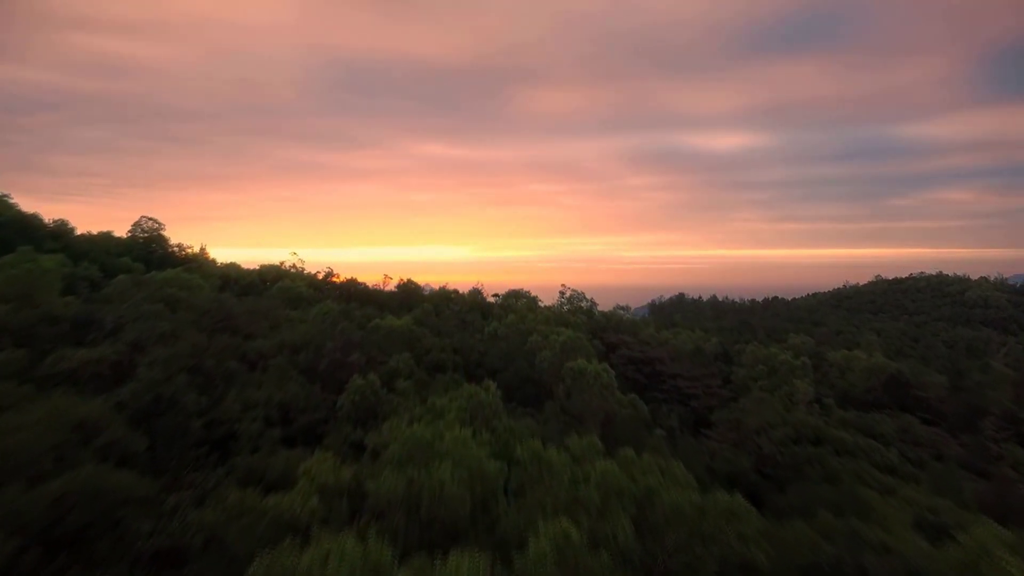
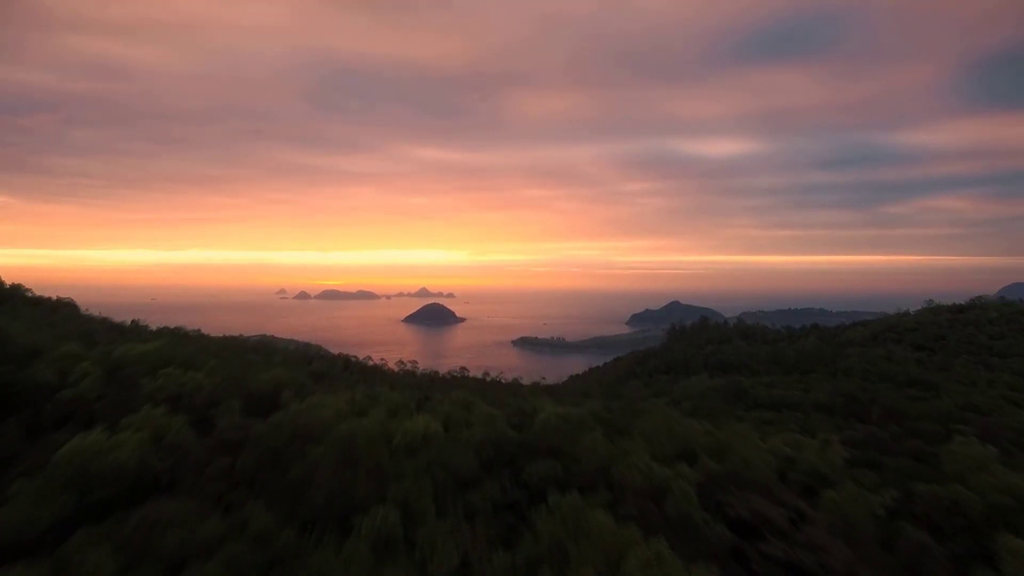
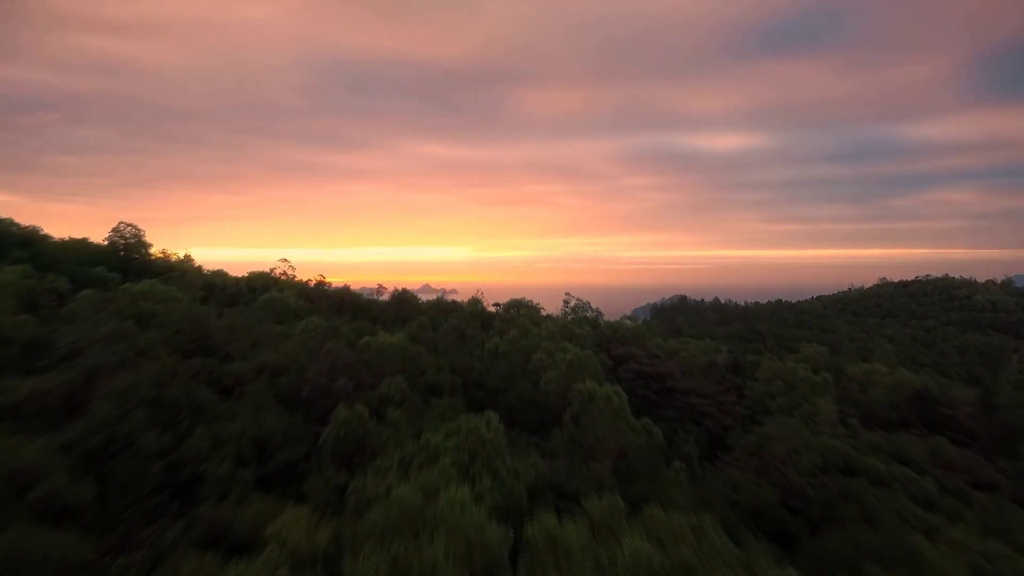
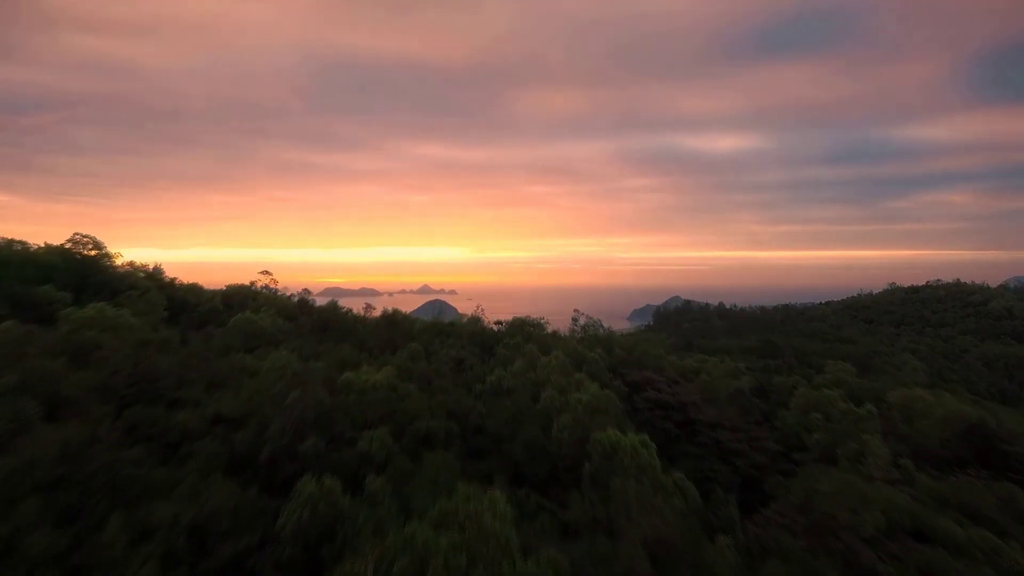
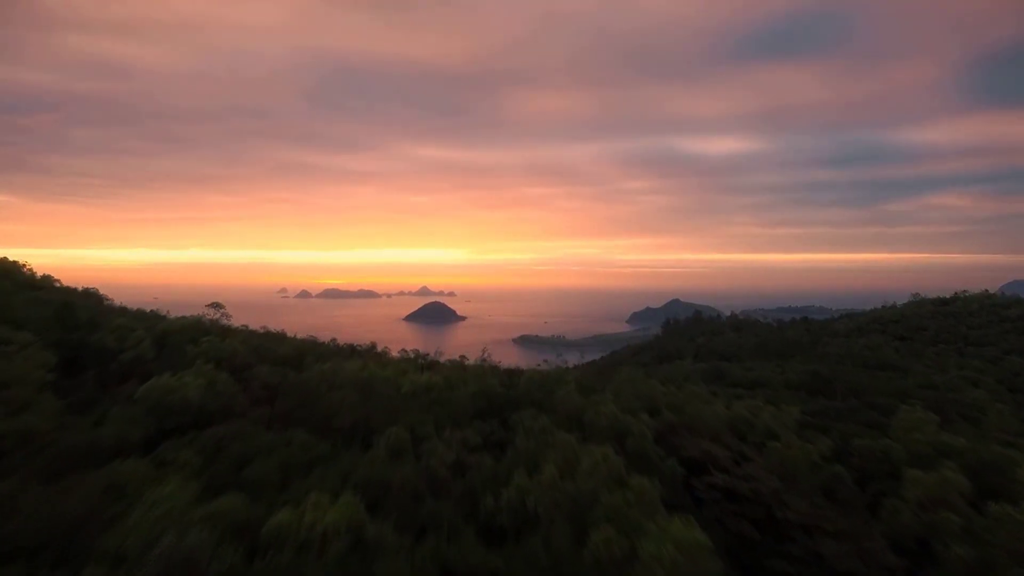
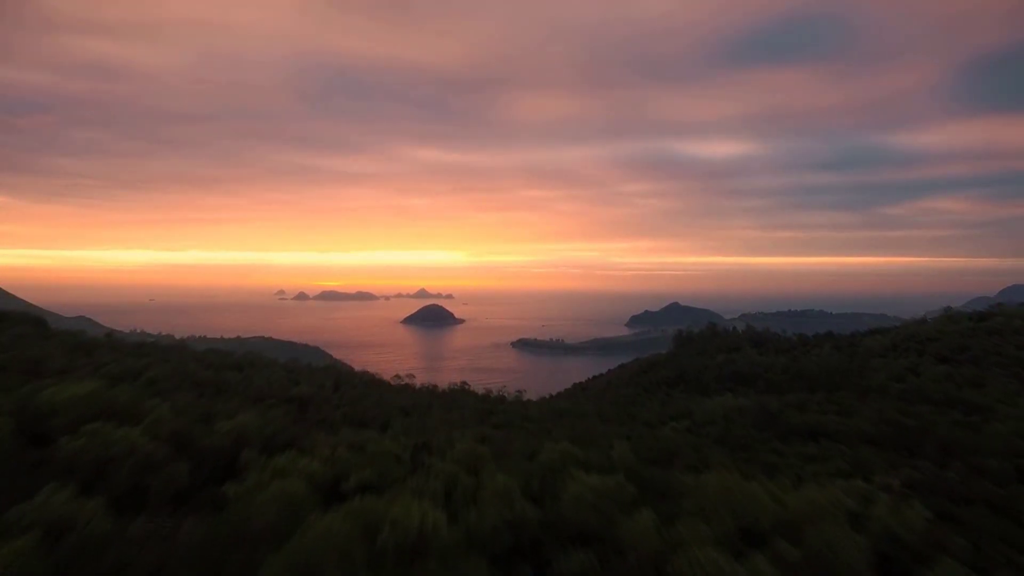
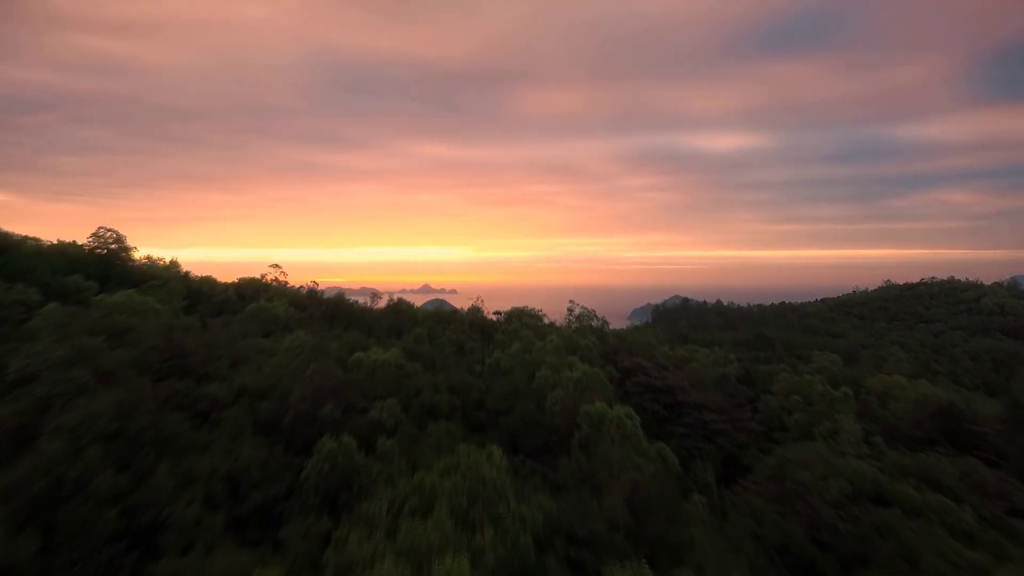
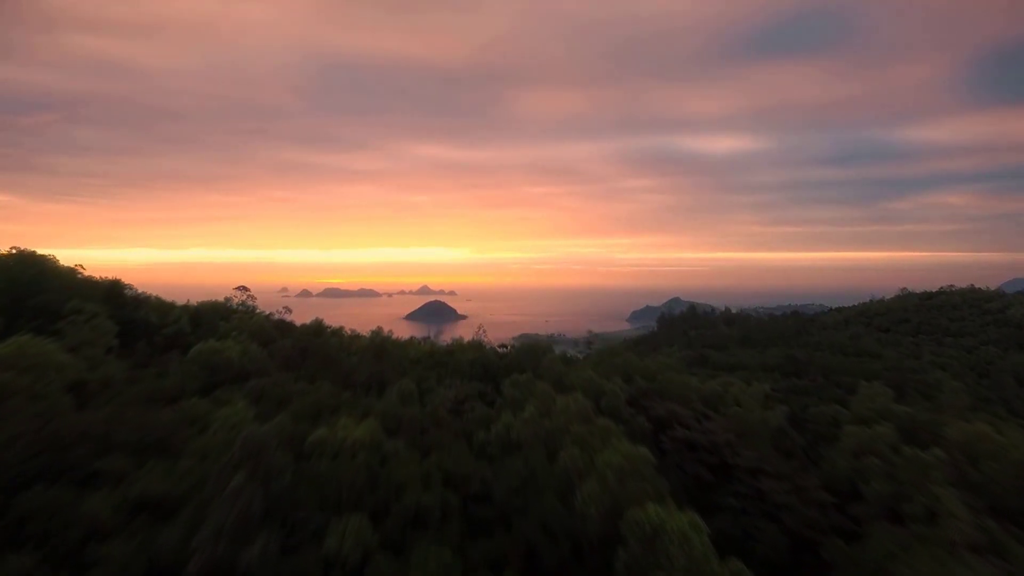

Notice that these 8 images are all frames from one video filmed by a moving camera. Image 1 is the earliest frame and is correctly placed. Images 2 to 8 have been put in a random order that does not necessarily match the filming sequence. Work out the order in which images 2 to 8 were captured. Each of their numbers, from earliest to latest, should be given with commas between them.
3, 7, 4, 8, 5, 2, 6
